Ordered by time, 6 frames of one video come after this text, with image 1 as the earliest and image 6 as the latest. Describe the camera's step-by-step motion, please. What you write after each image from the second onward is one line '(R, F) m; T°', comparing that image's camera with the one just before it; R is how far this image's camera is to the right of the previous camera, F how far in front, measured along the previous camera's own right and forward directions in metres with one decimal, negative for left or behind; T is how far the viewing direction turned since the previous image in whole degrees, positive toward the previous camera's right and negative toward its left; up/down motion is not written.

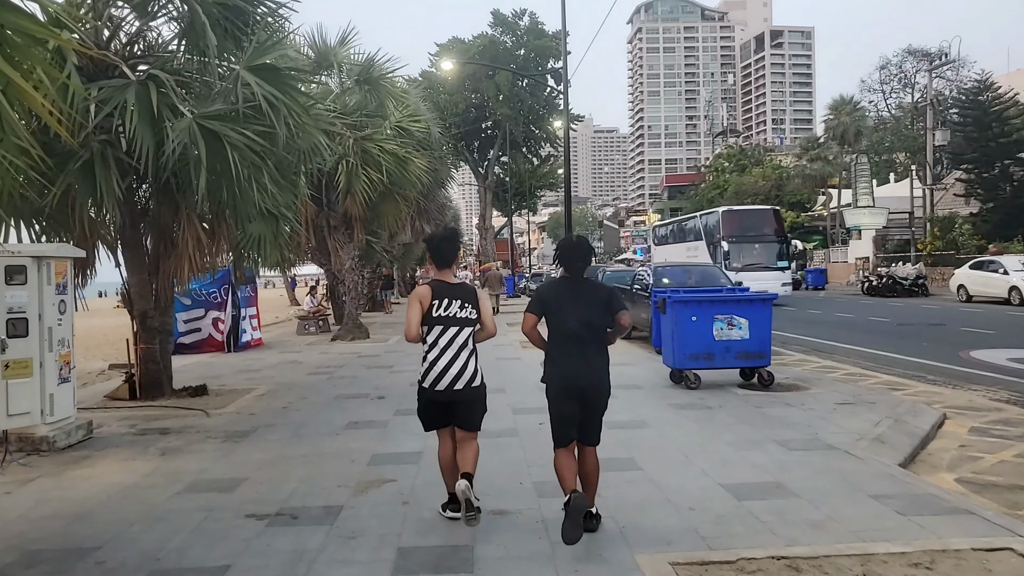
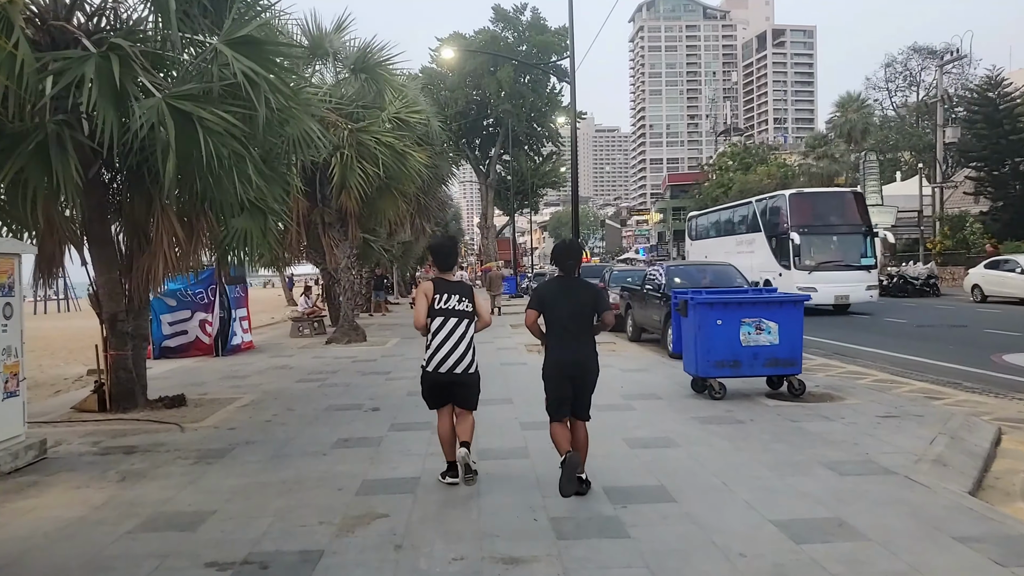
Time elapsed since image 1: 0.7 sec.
(-0.1, +0.8) m; 0°
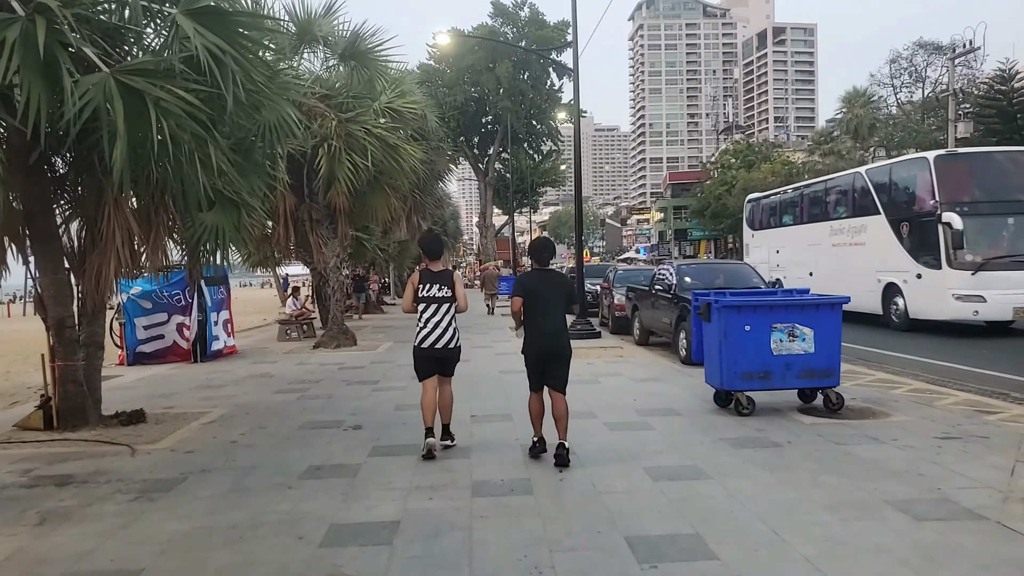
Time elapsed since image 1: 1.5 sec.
(0.0, +0.9) m; 0°
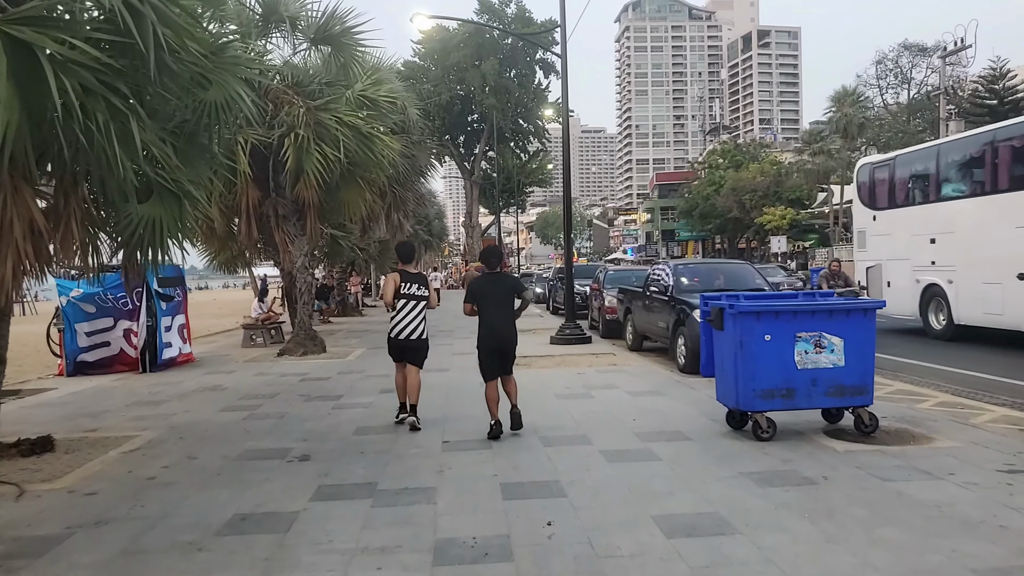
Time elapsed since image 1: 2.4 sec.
(+0.1, +1.1) m; +1°
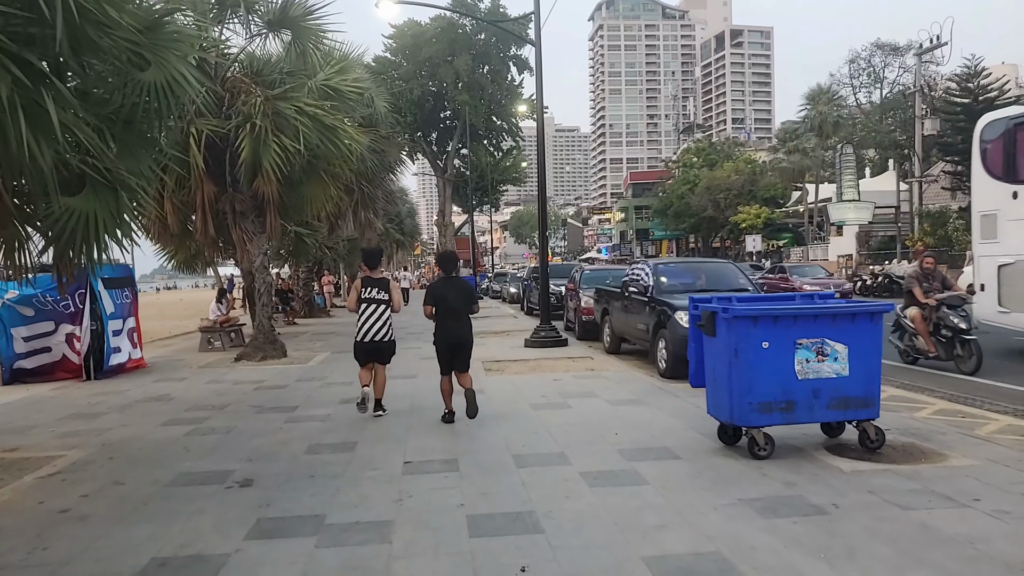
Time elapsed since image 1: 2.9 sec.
(0.0, +0.6) m; +2°
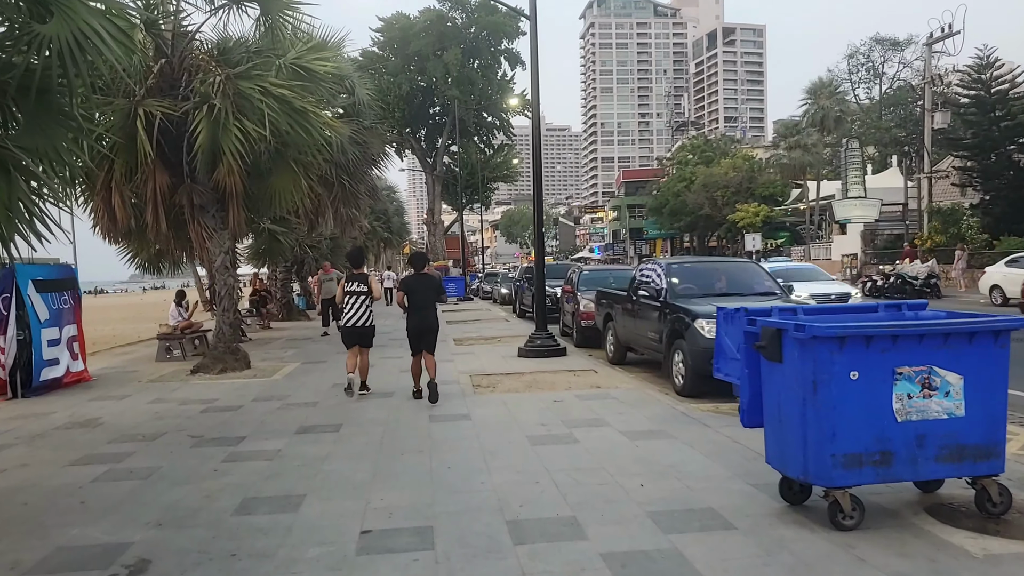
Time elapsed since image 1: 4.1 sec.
(0.0, +1.4) m; +1°
